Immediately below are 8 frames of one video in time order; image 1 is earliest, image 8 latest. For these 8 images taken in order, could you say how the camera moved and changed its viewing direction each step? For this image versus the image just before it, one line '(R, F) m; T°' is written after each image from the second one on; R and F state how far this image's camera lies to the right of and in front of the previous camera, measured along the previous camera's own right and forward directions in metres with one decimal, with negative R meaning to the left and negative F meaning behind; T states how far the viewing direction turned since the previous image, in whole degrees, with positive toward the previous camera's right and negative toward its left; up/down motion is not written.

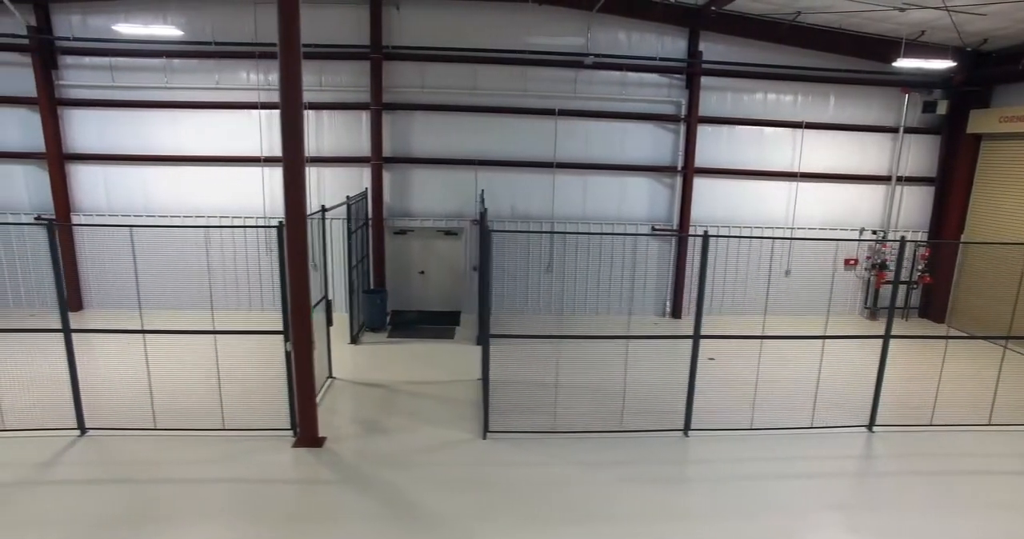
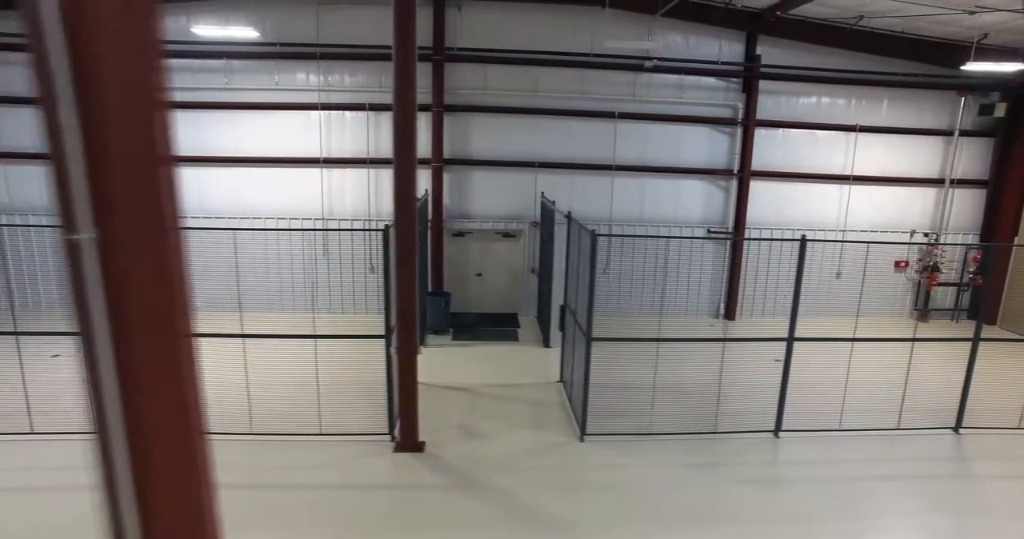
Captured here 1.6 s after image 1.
(-1.3, 0.0) m; 0°
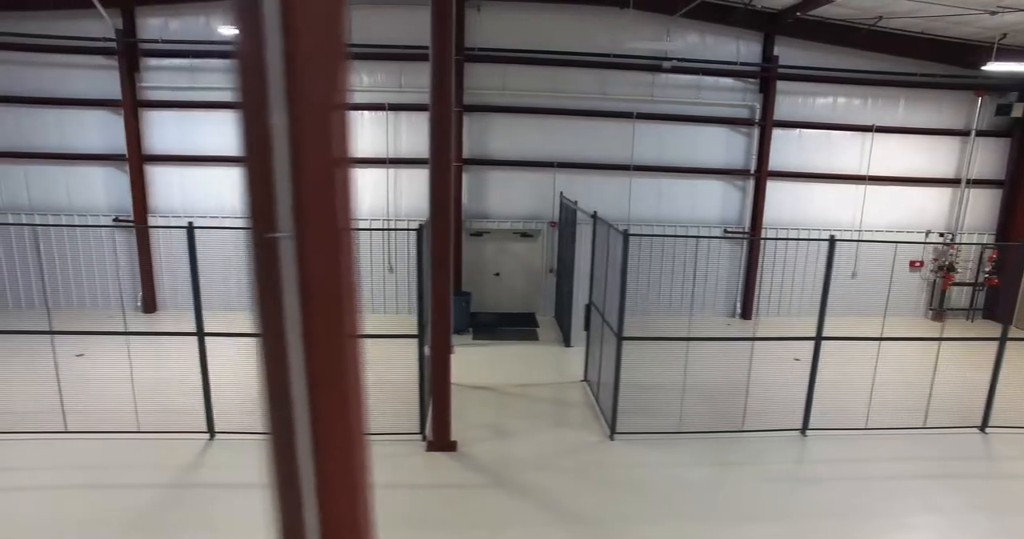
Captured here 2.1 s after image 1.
(-0.4, 0.0) m; 0°
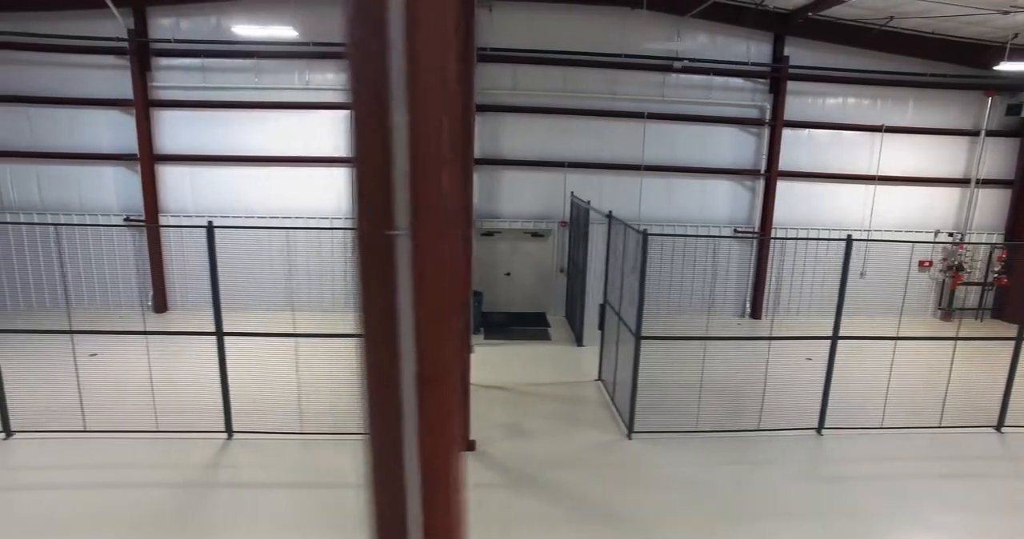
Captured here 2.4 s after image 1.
(-0.2, 0.0) m; 0°
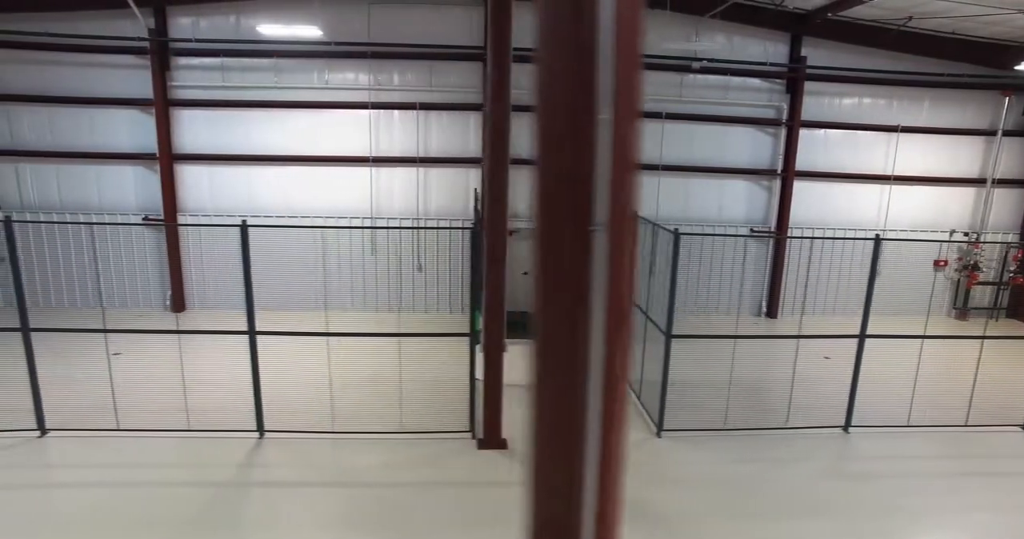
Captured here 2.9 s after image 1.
(-0.4, 0.0) m; 0°
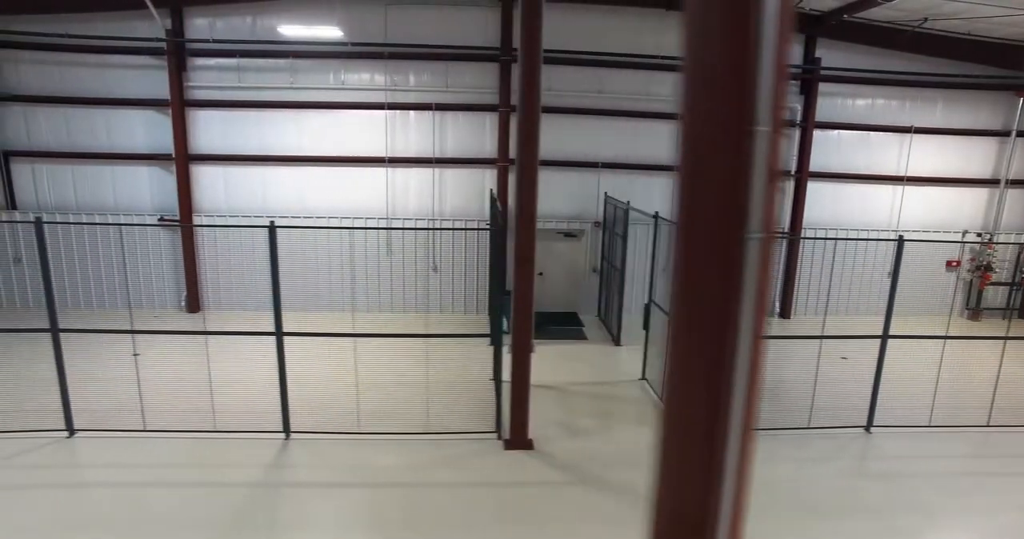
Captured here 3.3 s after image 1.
(-0.3, 0.0) m; 0°
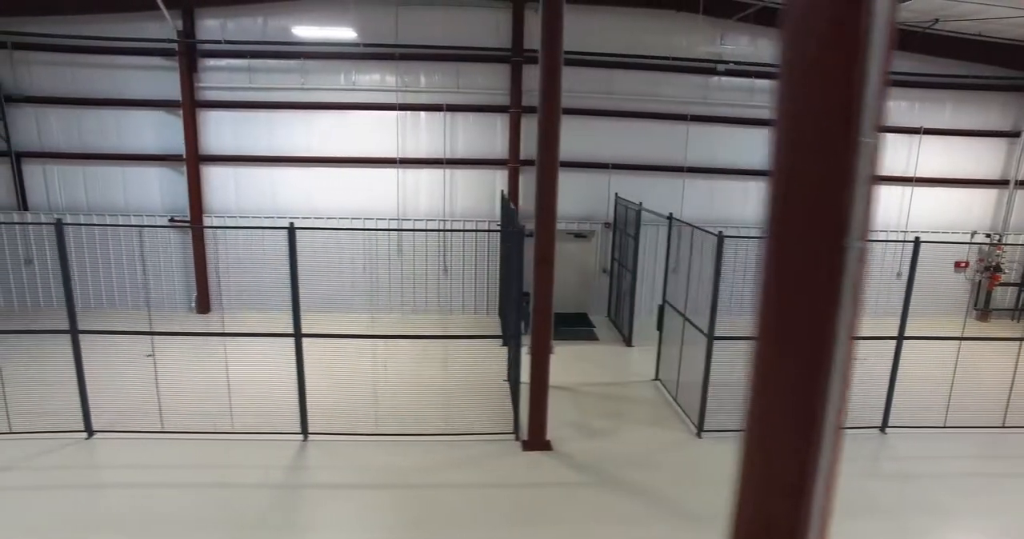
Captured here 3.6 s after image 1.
(-0.2, 0.0) m; 0°
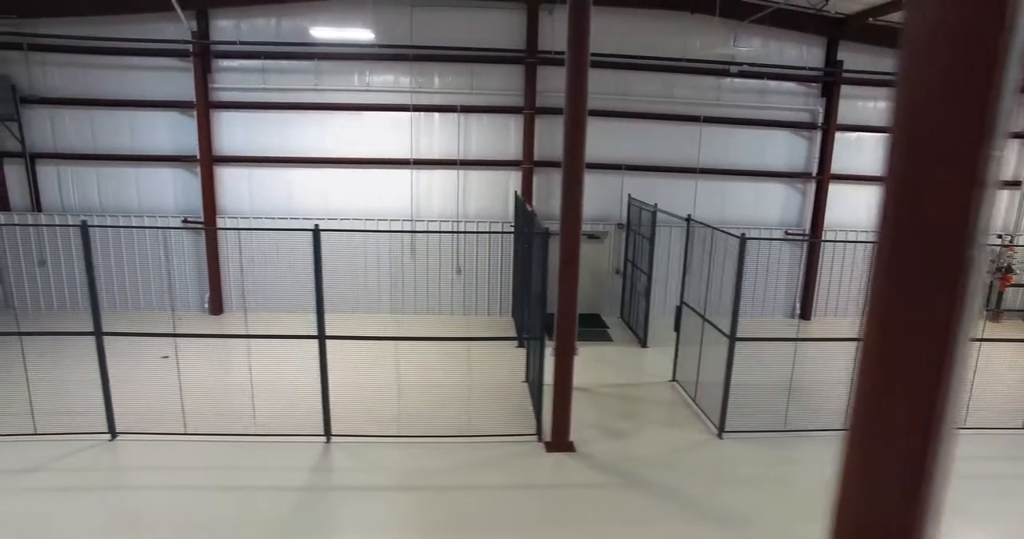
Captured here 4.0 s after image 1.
(-0.3, 0.0) m; 0°
